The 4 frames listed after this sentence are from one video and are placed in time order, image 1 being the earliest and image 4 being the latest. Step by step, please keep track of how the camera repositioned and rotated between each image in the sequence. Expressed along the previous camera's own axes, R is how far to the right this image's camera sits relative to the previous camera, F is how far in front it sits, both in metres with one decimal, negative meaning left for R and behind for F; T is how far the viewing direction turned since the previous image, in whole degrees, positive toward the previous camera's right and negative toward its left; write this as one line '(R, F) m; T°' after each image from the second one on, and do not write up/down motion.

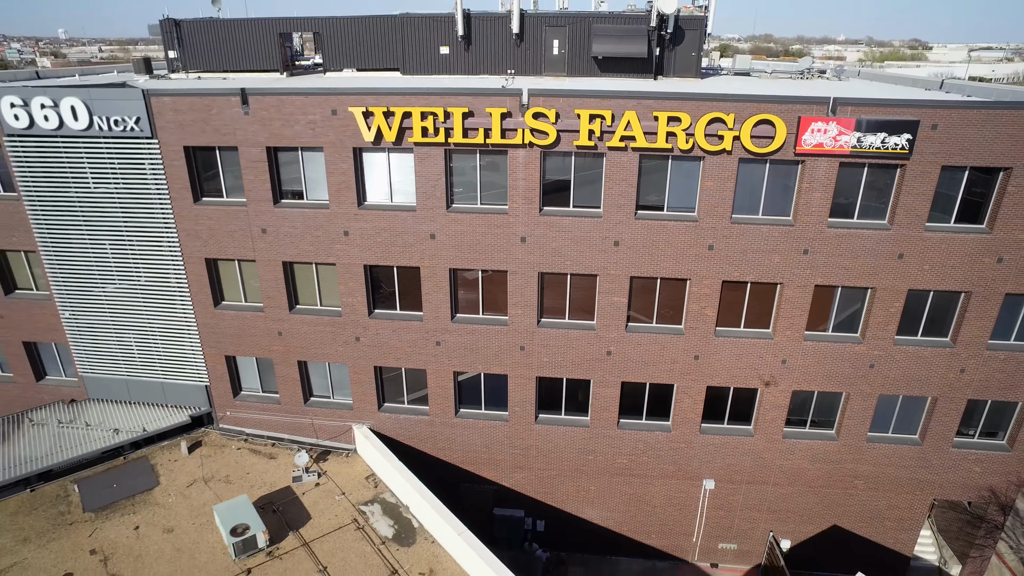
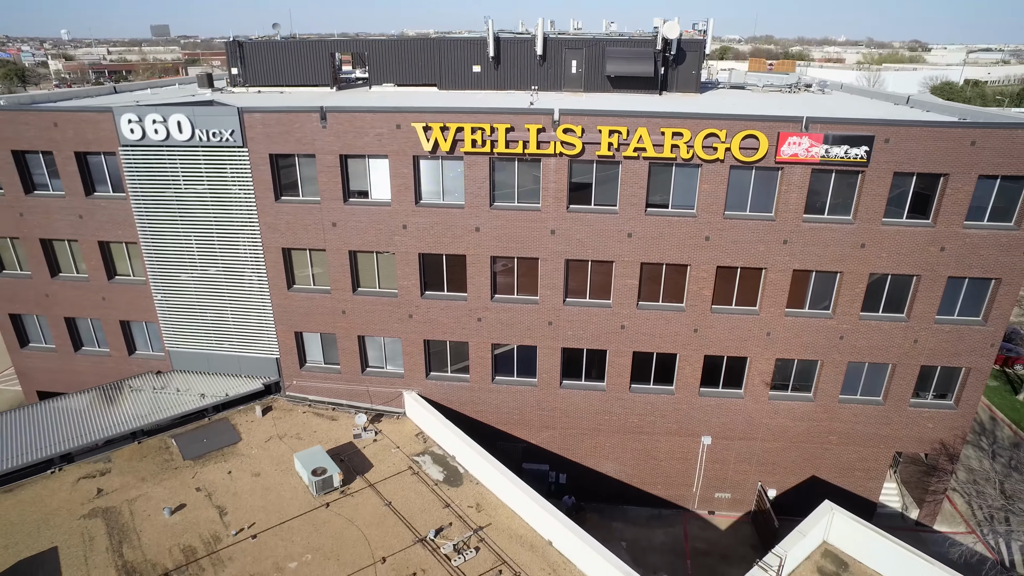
(-1.2, -4.1) m; 0°
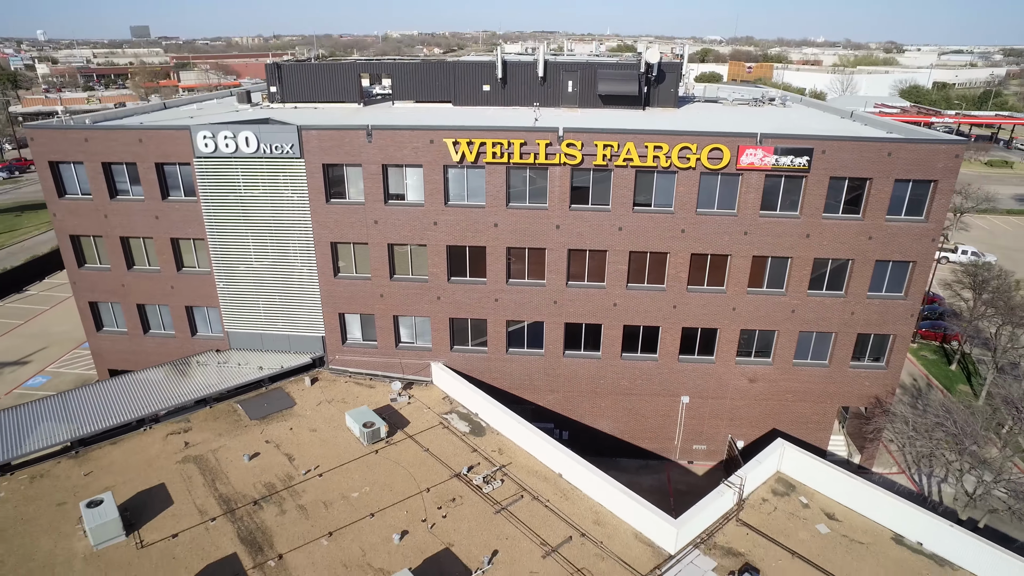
(-1.3, -5.2) m; +1°
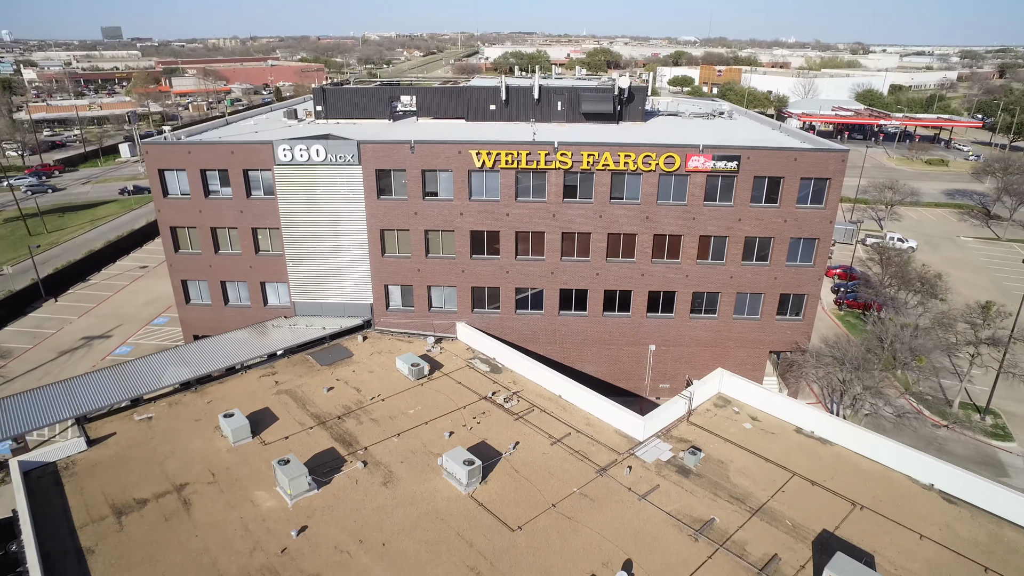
(-1.8, -9.4) m; +2°
